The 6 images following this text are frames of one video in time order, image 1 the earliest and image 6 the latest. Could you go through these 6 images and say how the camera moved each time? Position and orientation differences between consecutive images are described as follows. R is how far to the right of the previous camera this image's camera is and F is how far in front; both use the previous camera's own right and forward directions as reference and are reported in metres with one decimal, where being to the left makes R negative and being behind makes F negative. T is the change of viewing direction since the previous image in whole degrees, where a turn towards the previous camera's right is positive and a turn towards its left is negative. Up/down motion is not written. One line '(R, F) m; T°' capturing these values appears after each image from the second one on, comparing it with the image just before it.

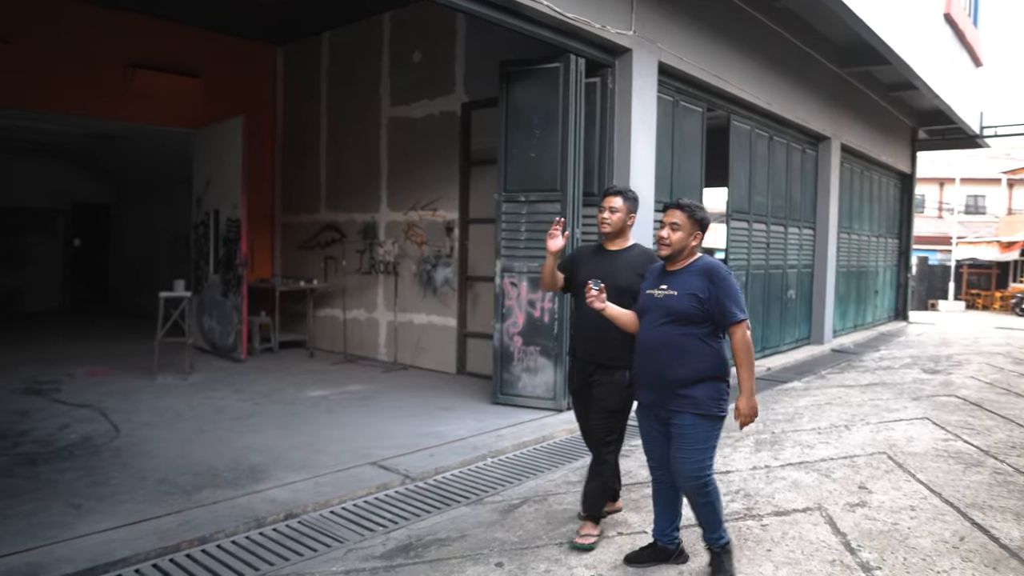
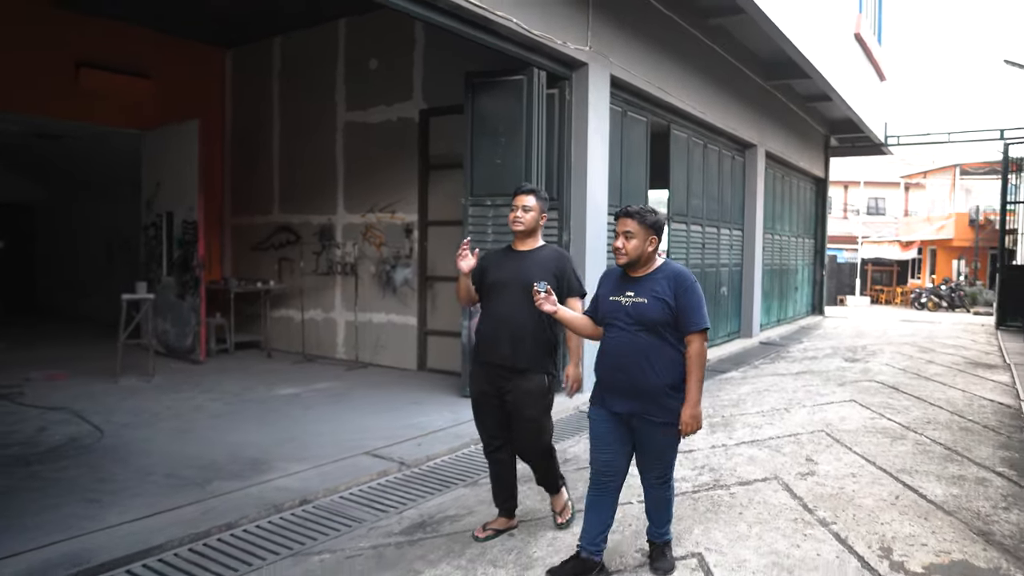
(-0.4, -0.3) m; +6°
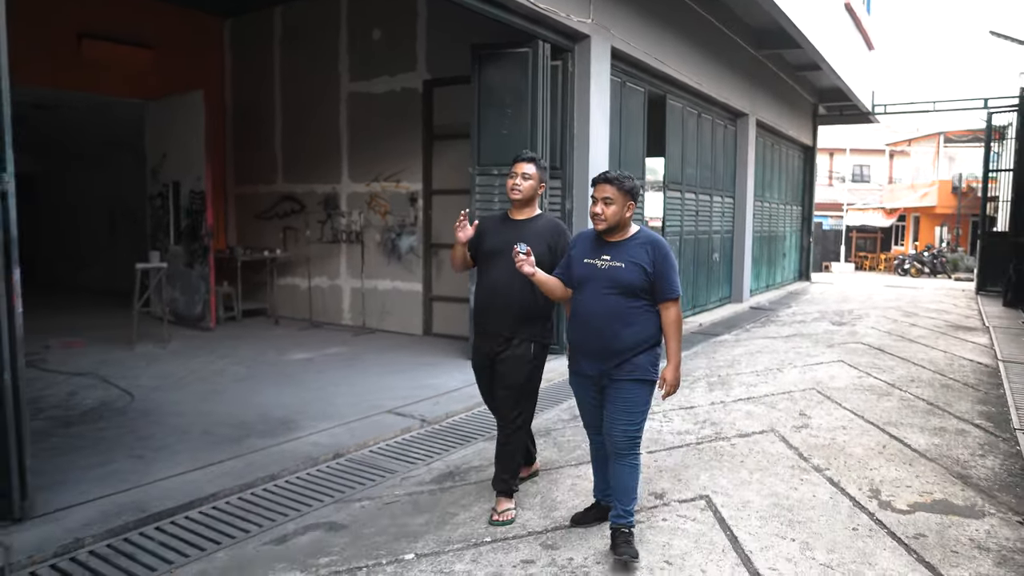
(-0.2, -0.3) m; +1°
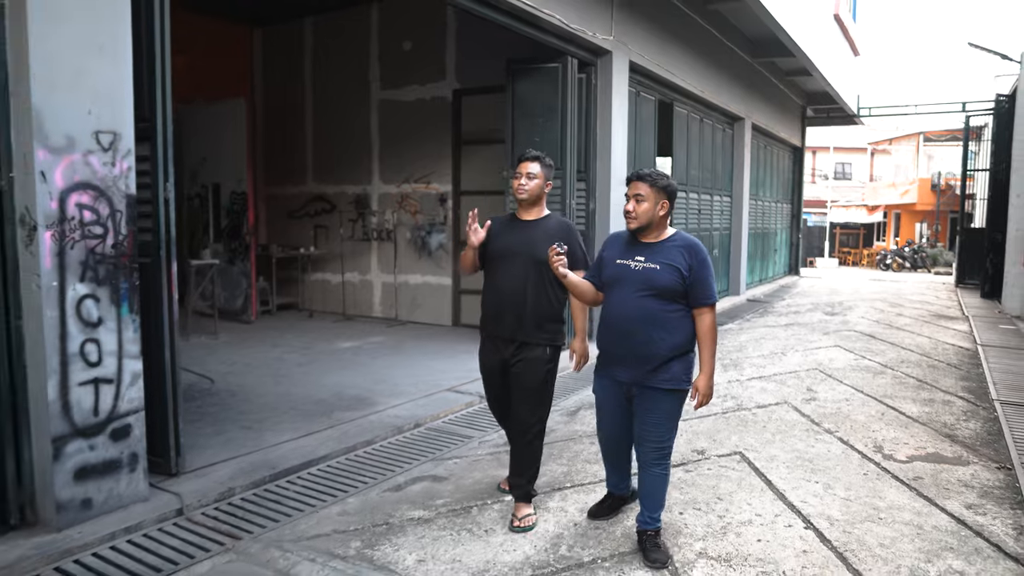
(-0.5, -0.7) m; +1°
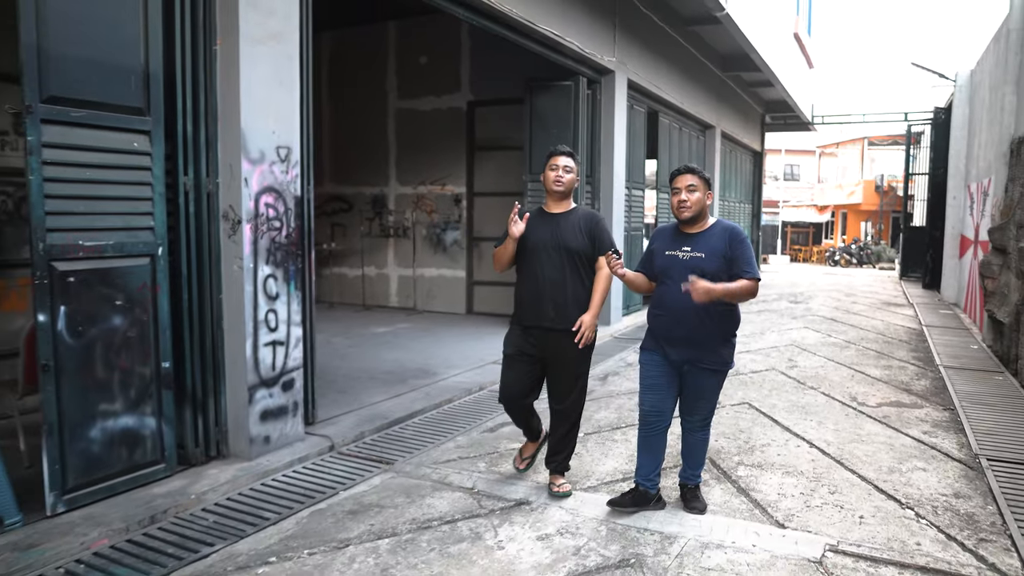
(-0.8, -1.0) m; +4°
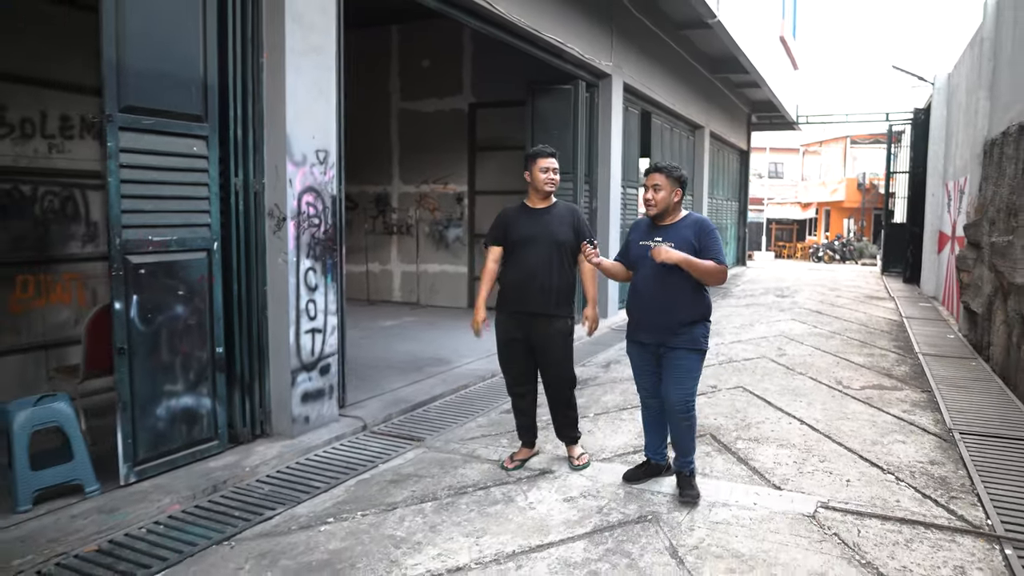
(-0.2, -0.4) m; +1°
